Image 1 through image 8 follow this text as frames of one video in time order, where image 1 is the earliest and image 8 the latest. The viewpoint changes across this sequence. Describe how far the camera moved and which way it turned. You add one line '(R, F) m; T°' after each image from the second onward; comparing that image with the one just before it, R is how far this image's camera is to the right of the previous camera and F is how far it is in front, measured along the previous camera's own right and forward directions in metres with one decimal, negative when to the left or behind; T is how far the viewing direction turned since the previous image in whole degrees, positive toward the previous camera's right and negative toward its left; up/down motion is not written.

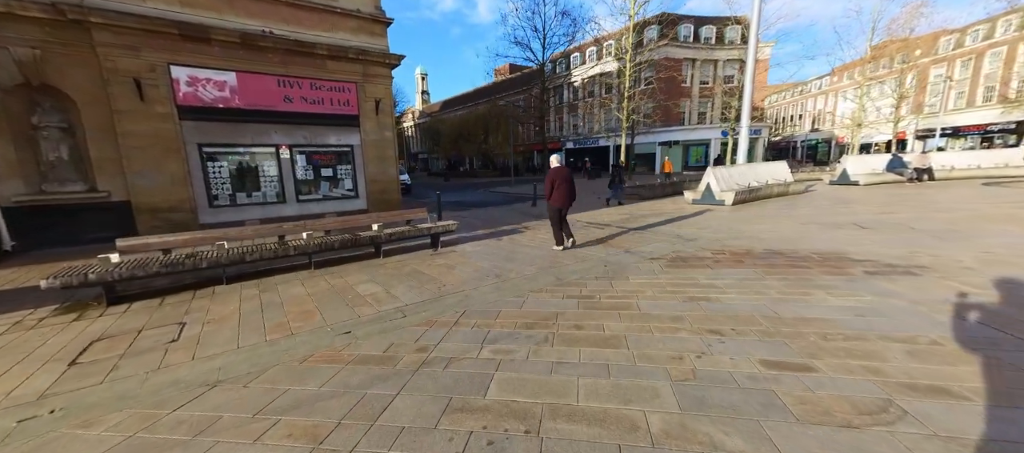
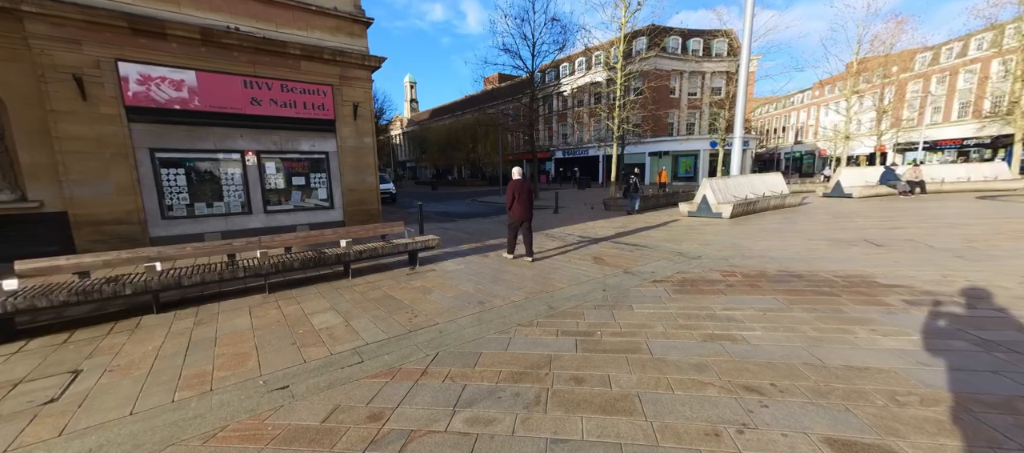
(0.0, +0.7) m; +2°
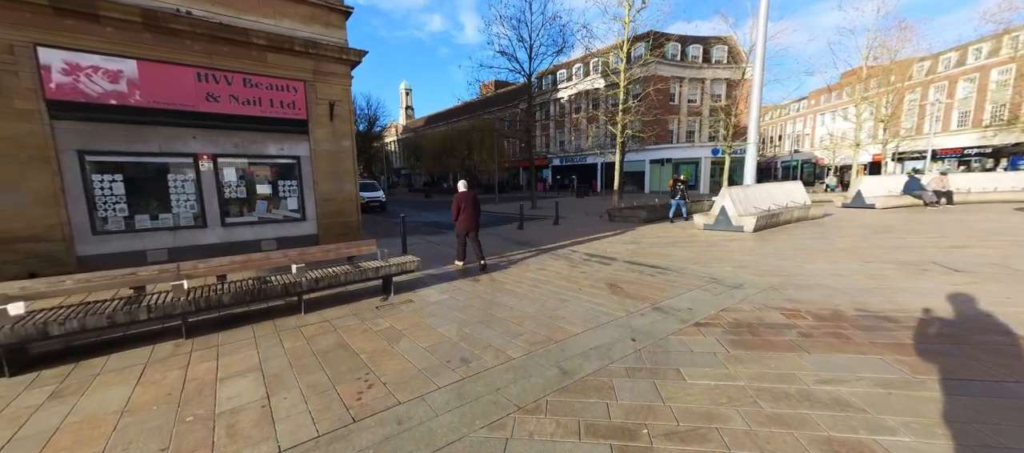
(0.0, +1.2) m; +1°
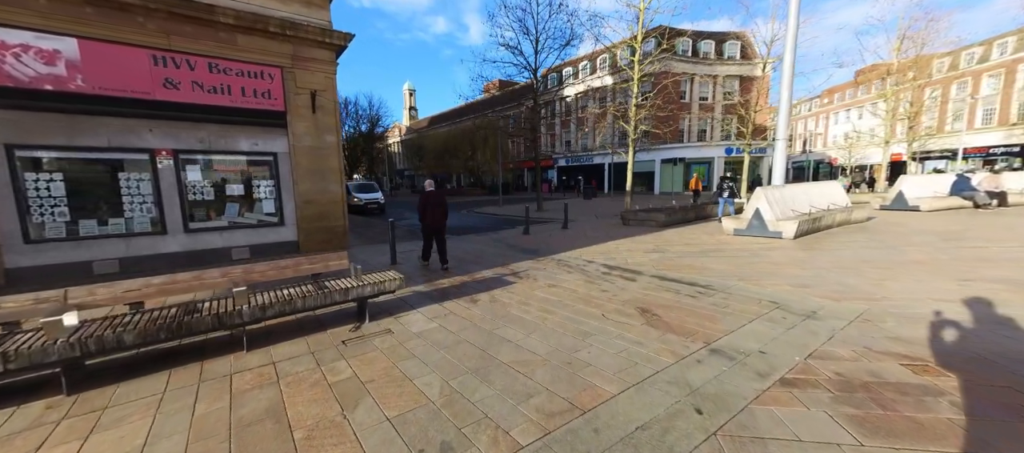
(0.0, +1.1) m; -1°
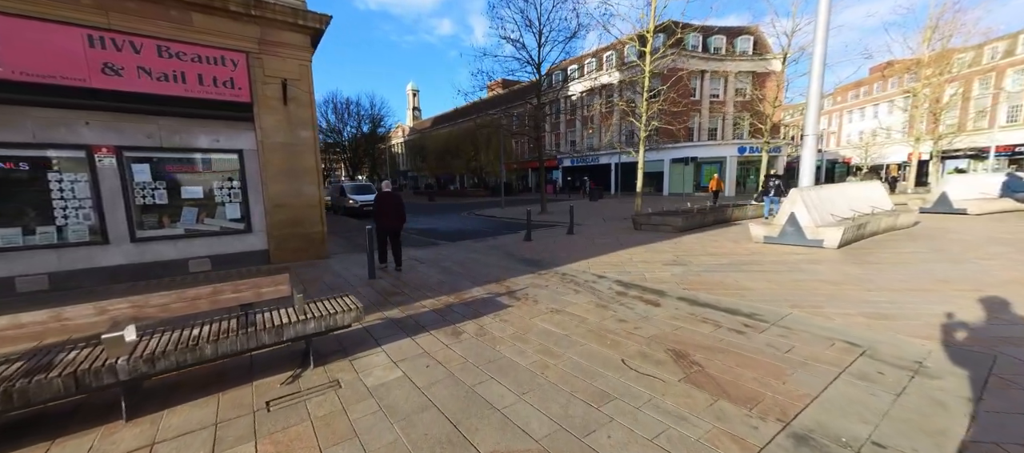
(+0.1, +1.0) m; -1°
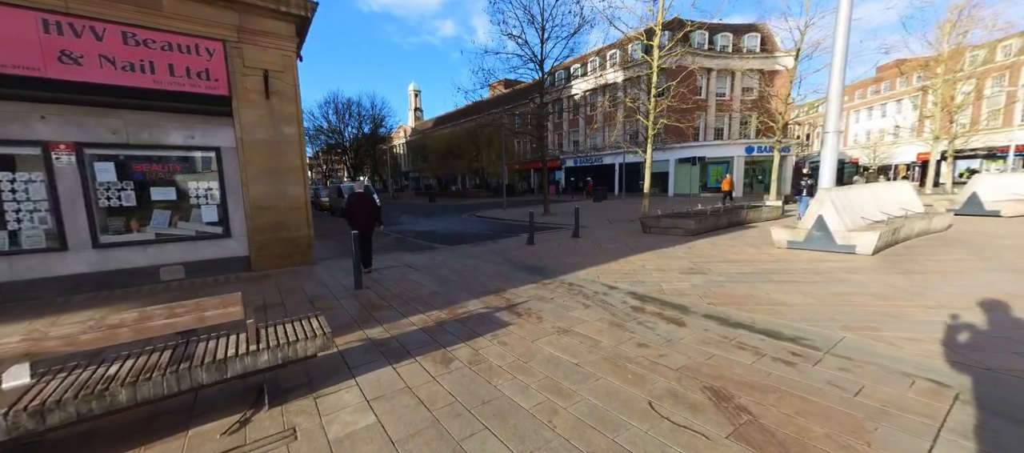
(0.0, +0.6) m; 0°
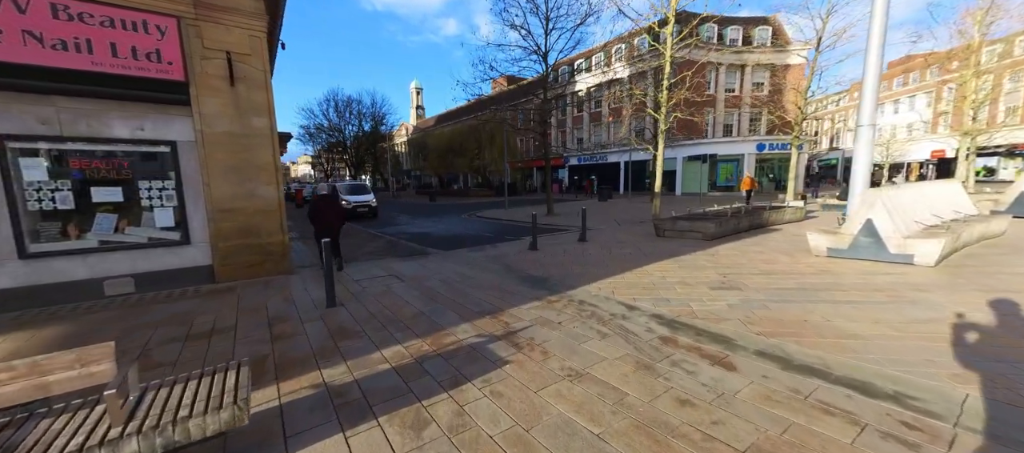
(0.0, +0.9) m; 0°
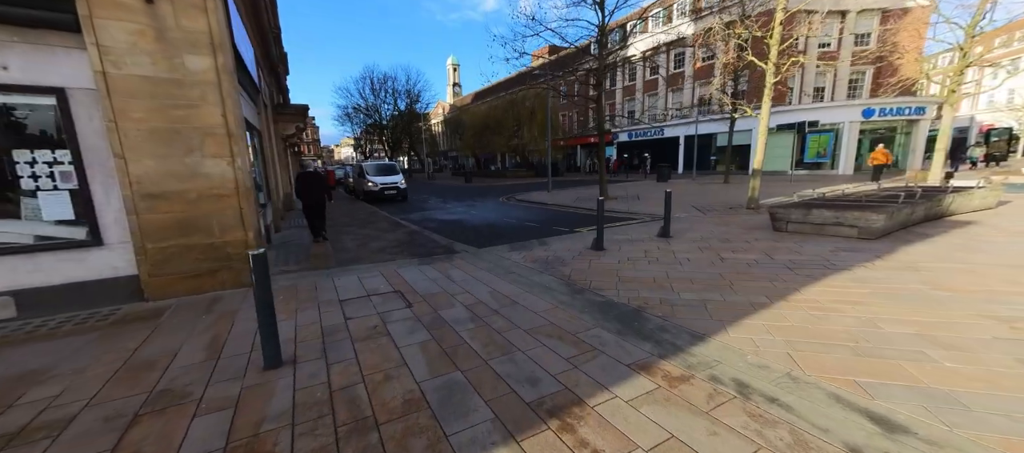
(-0.3, +2.3) m; -6°
